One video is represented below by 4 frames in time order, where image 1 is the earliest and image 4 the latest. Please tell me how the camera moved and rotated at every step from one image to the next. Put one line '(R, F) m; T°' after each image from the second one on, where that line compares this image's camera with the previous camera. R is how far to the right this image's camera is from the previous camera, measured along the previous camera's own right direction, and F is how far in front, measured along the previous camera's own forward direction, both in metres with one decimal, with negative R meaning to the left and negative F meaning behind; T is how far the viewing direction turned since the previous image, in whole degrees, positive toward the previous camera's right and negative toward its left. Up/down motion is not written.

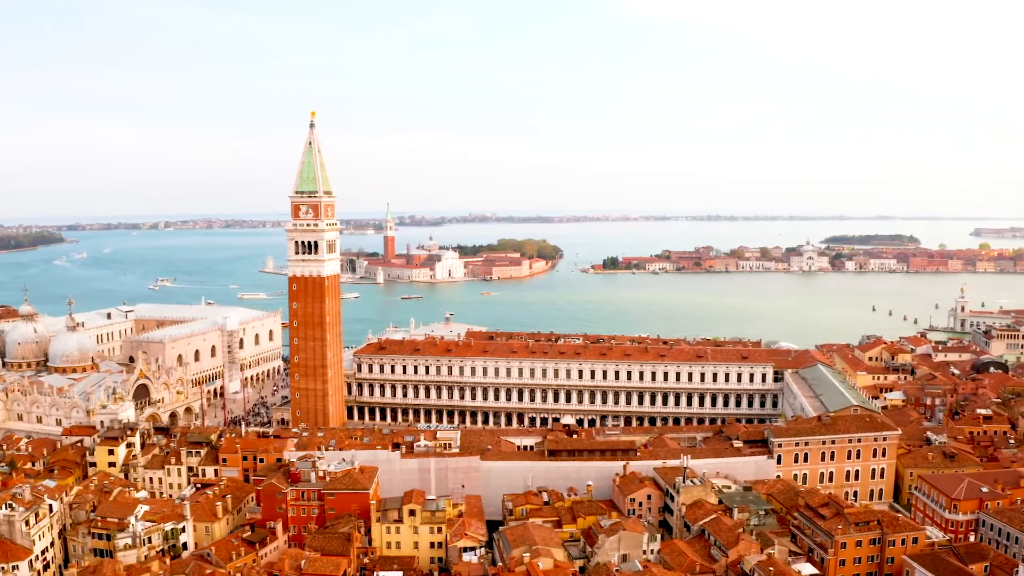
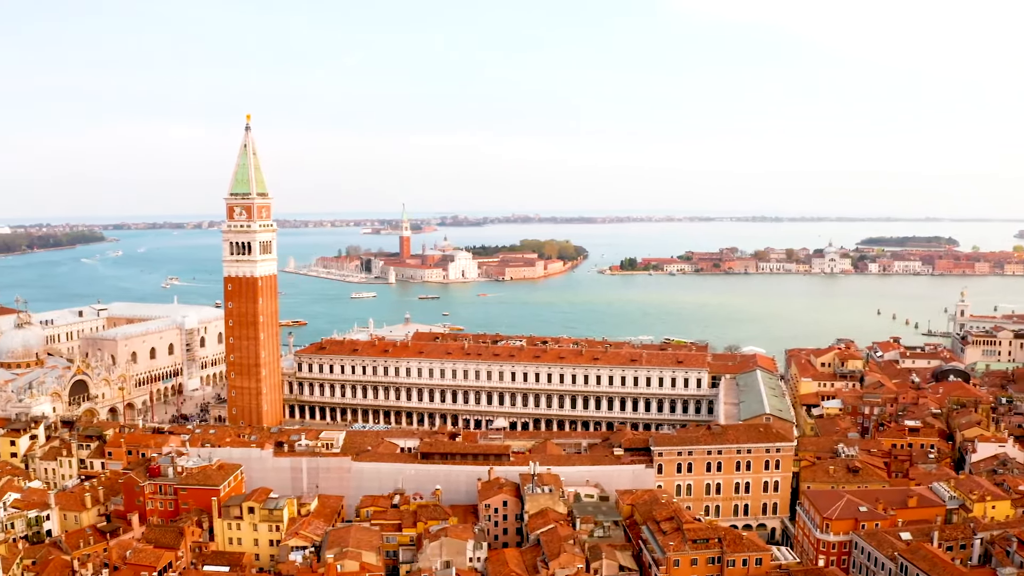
(+7.2, +0.5) m; -5°
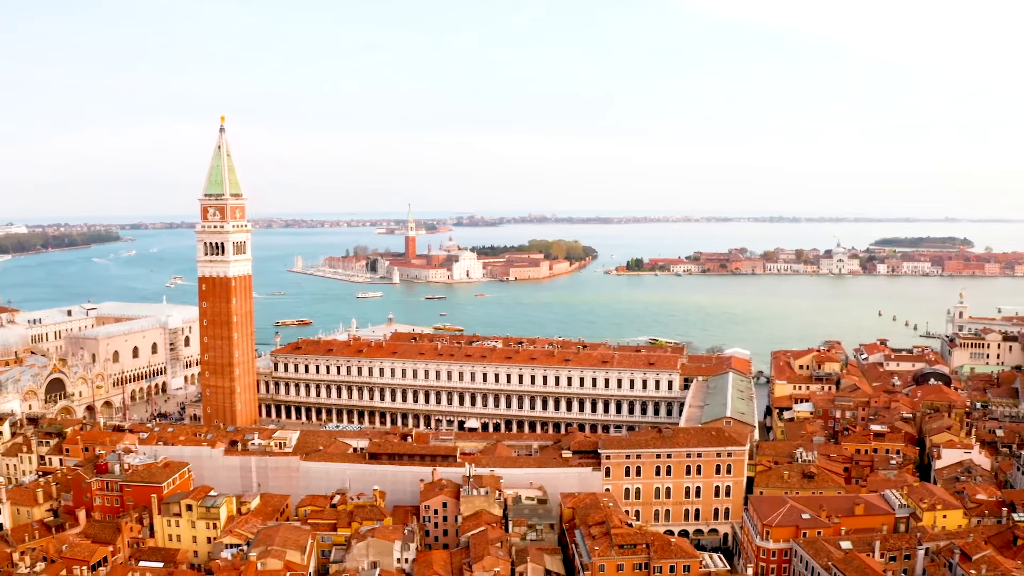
(+2.9, +0.1) m; -2°
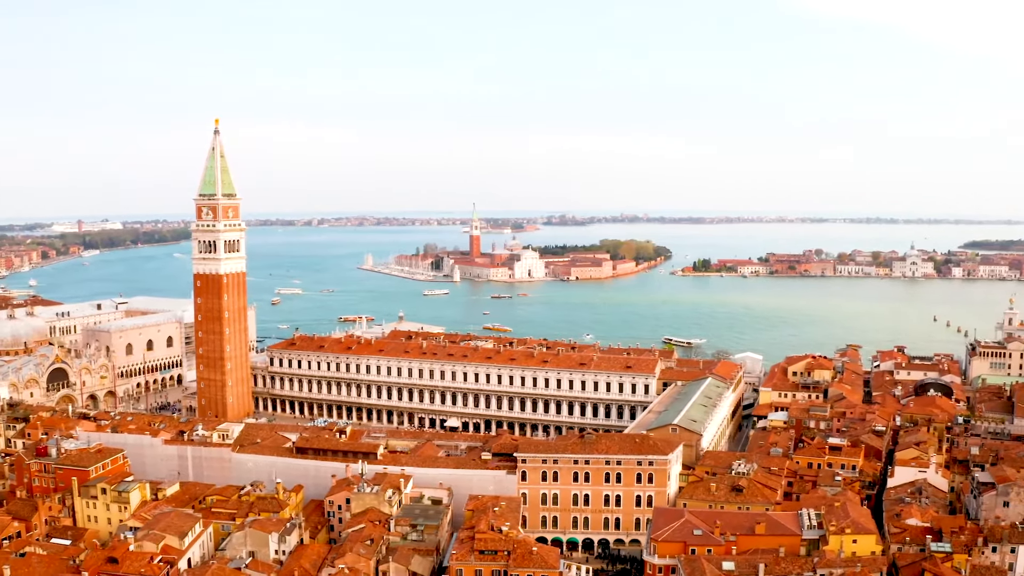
(+7.2, +0.9) m; -9°
